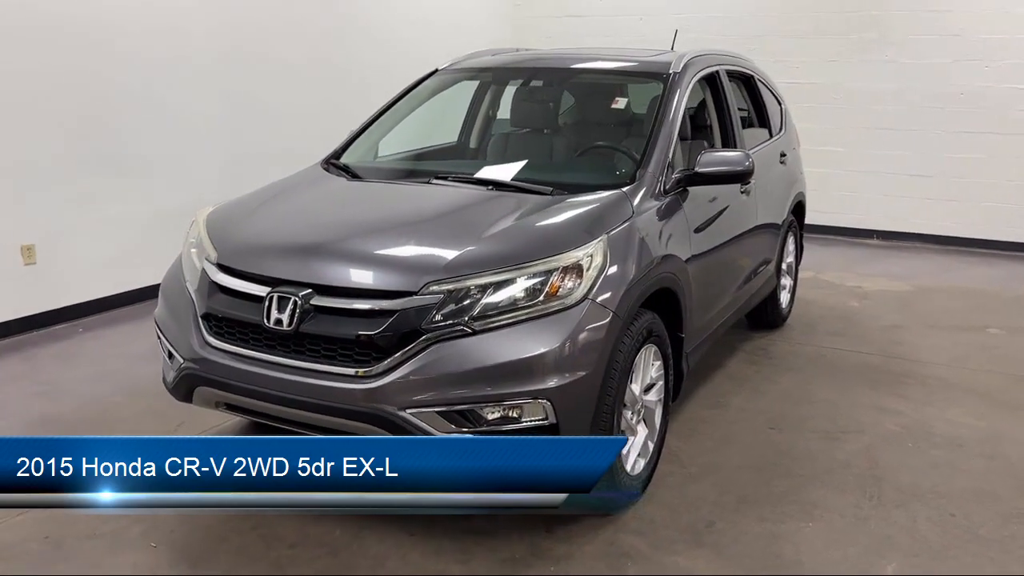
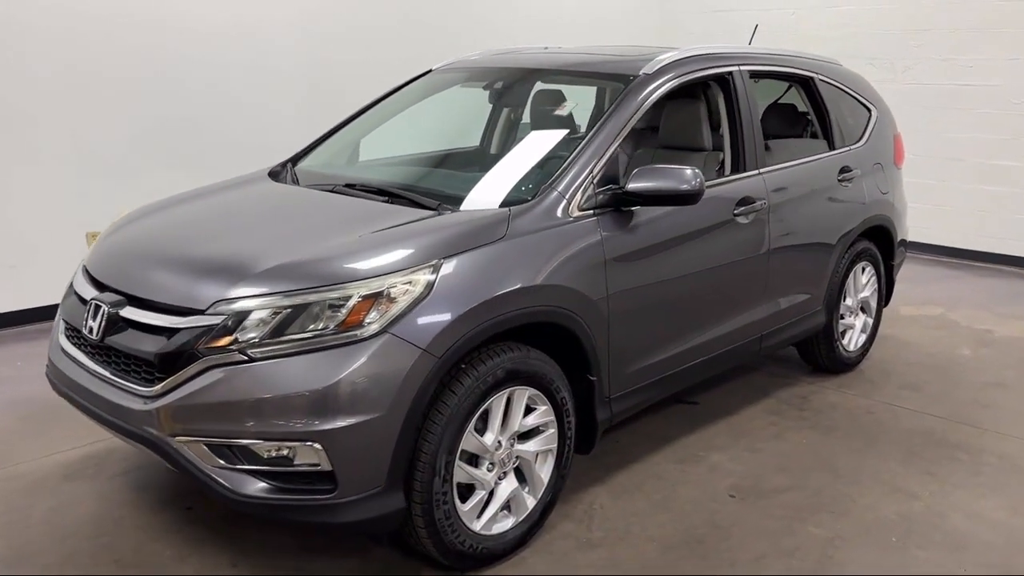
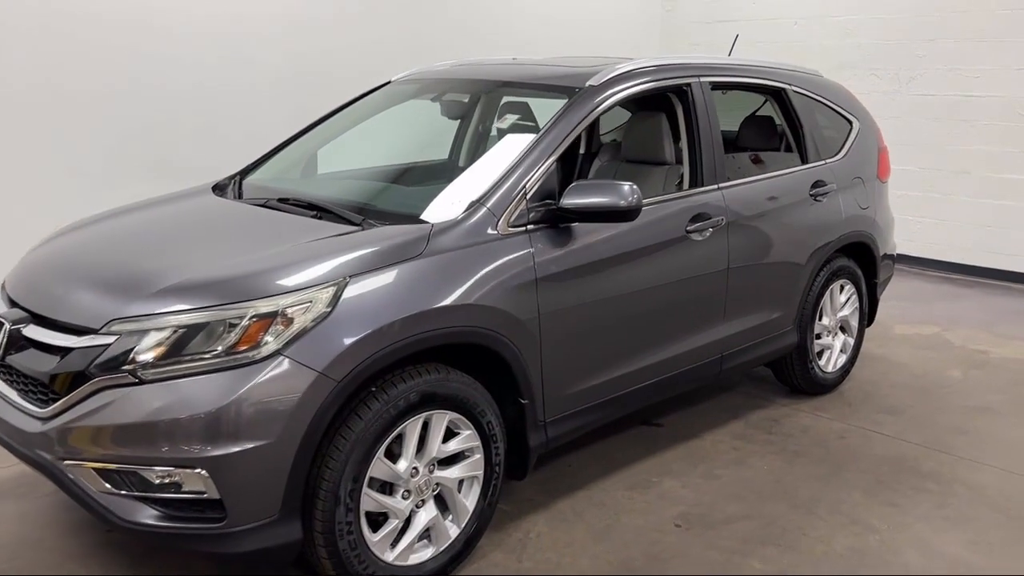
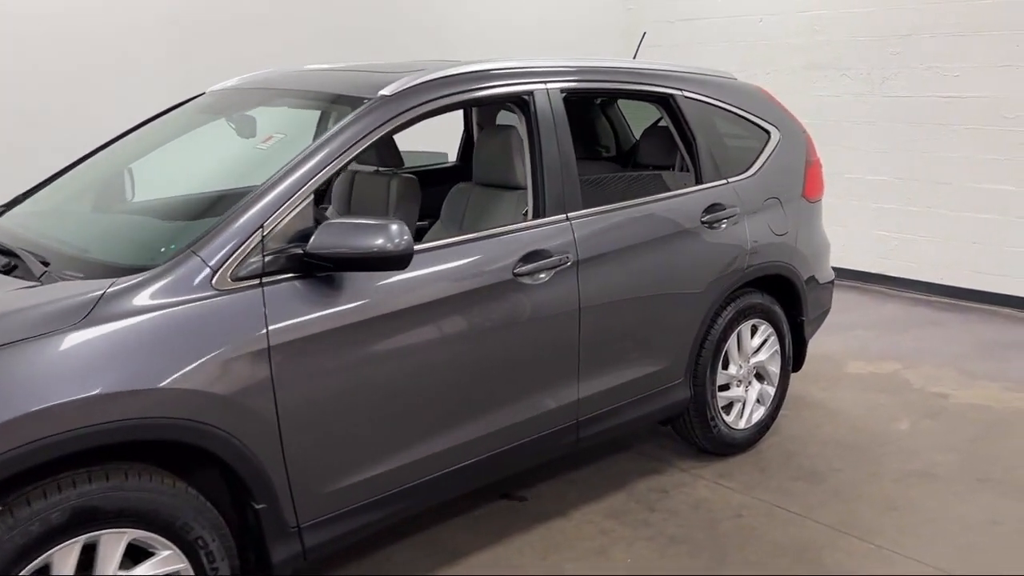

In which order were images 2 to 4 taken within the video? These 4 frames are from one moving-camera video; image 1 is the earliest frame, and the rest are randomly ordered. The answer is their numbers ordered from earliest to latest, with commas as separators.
2, 3, 4
